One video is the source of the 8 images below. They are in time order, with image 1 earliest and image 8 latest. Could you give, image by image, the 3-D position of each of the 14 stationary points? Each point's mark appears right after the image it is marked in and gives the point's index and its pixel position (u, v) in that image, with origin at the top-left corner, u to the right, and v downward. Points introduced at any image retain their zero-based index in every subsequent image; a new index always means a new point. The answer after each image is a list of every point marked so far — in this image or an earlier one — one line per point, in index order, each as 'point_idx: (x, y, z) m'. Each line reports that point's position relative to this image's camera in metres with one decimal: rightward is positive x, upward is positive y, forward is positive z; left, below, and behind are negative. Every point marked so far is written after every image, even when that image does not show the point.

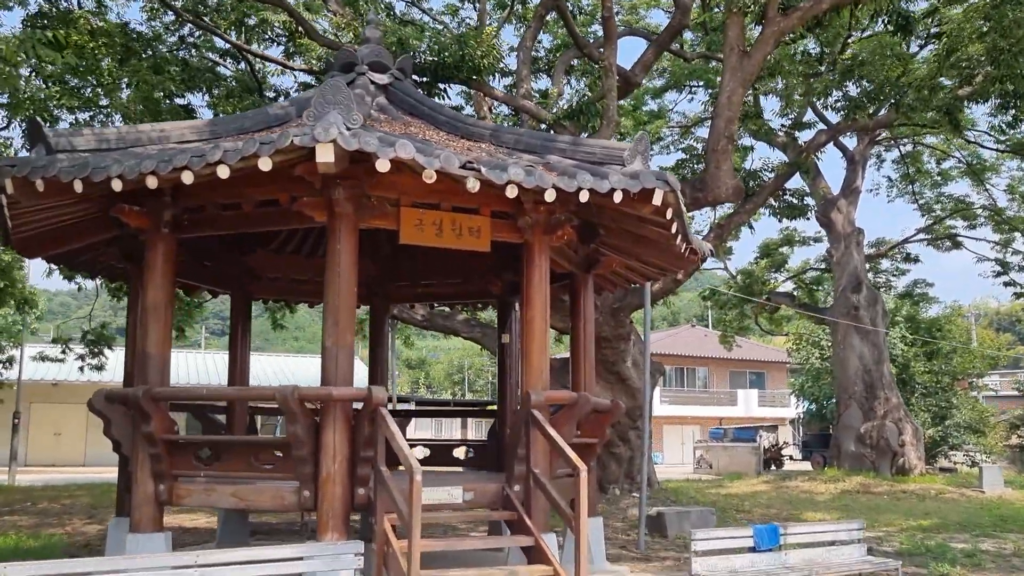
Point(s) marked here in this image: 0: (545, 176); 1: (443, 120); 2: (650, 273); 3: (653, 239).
0: (+0.2, +0.7, +5.7) m
1: (-0.5, +1.3, +7.2) m
2: (+1.3, +0.1, +8.7) m
3: (+1.1, +0.4, +7.3) m
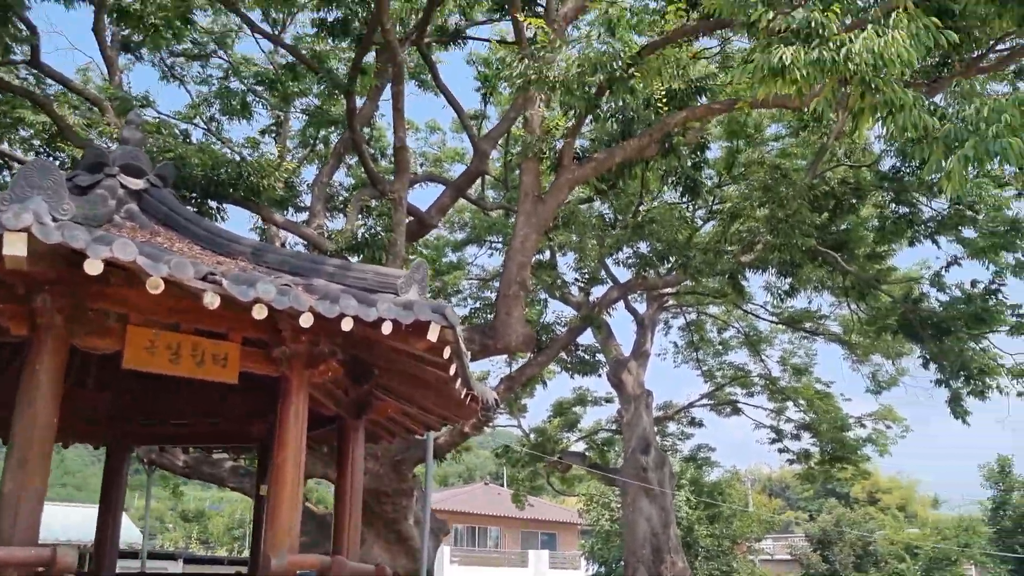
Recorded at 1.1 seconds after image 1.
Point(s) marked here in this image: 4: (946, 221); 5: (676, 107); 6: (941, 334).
0: (-1.1, -0.1, +4.9) m
1: (-2.1, +0.4, +6.4) m
2: (-0.7, -1.1, +7.9) m
3: (-0.6, -0.6, +6.6) m
4: (+5.7, +0.9, +12.3) m
5: (+1.7, +1.9, +9.6) m
6: (+5.8, -0.6, +12.6) m
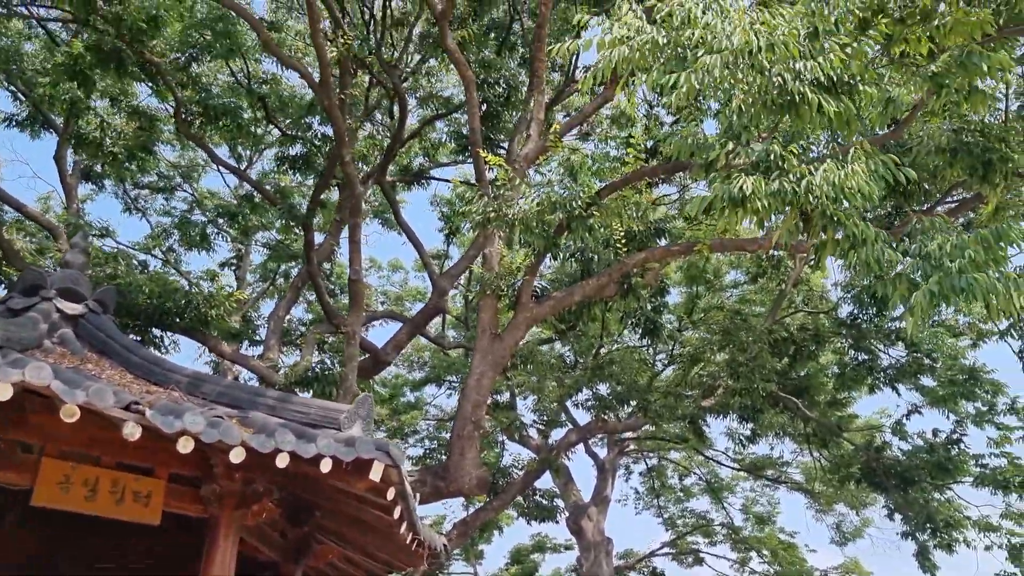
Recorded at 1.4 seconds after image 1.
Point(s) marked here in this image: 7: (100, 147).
0: (-1.4, -0.7, +4.6) m
1: (-2.4, -0.5, +6.0) m
2: (-1.1, -2.2, +7.4) m
3: (-0.9, -1.5, +6.1) m
4: (+5.1, -1.0, +12.2) m
5: (+1.3, +0.4, +9.6) m
6: (+5.2, -2.6, +12.3) m
7: (-5.0, +1.7, +11.3) m
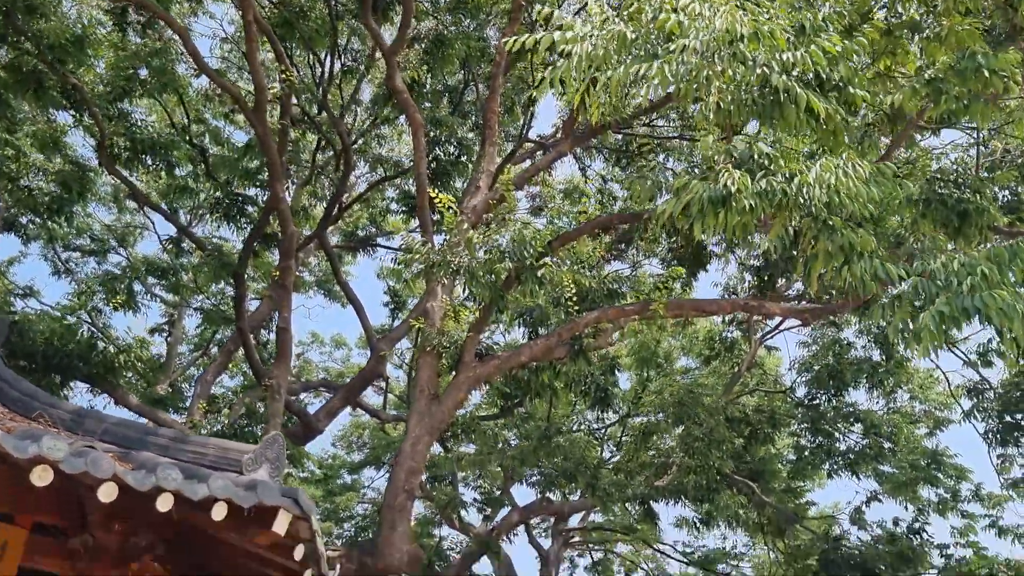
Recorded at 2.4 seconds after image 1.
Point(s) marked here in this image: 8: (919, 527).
0: (-1.6, -0.7, +3.8) m
1: (-2.8, -0.6, +5.2) m
2: (-1.6, -2.5, +6.5) m
3: (-1.3, -1.7, +5.3) m
4: (+4.4, -2.1, +11.7) m
5: (+0.7, -0.2, +9.0) m
6: (+4.4, -3.6, +11.6) m
7: (-5.5, +1.1, +10.5) m
8: (+4.9, -2.8, +11.1) m
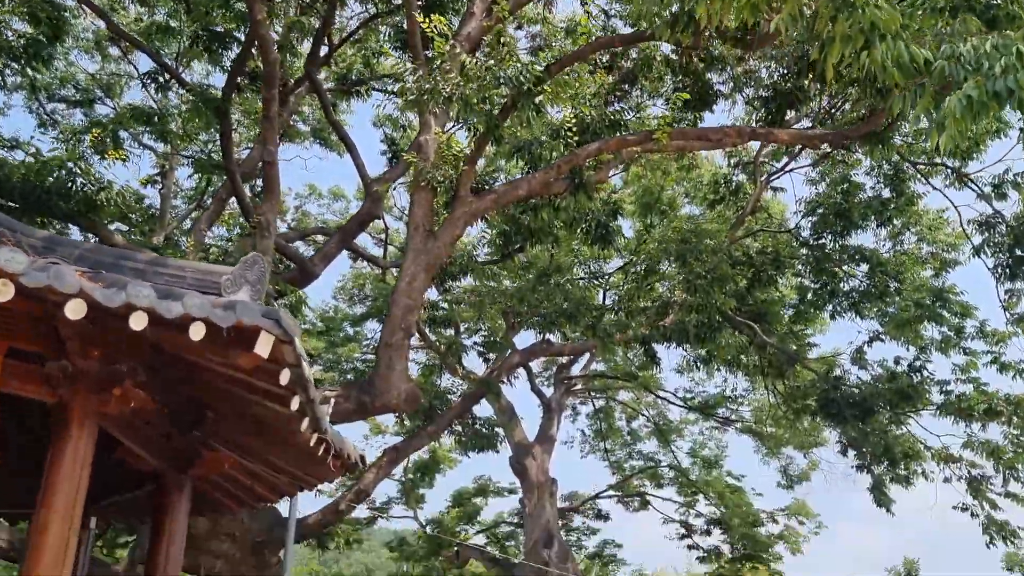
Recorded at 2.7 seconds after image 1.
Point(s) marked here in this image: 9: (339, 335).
0: (-1.7, 0.0, +3.6) m
1: (-2.8, +0.3, +5.0) m
2: (-1.6, -1.4, +6.5) m
3: (-1.3, -0.7, +5.2) m
4: (+4.4, -0.1, +11.6) m
5: (+0.7, +1.4, +8.6) m
6: (+4.4, -1.6, +11.7) m
7: (-5.6, +2.8, +10.0) m
8: (+4.9, -0.9, +11.1) m
9: (-3.5, -0.9, +19.3) m
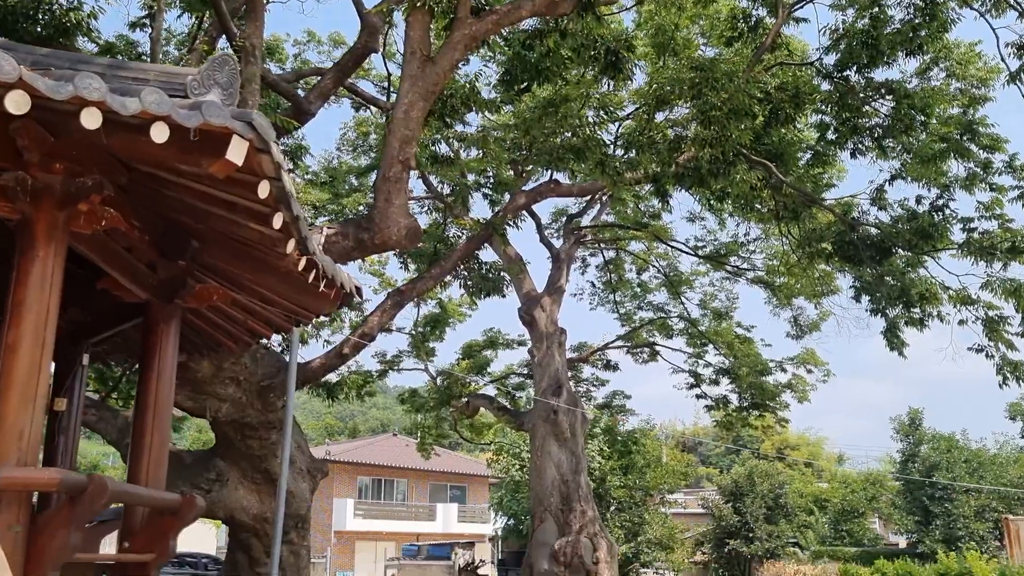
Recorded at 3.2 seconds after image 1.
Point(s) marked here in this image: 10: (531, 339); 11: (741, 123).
0: (-1.7, +0.8, +3.2) m
1: (-2.8, +1.3, +4.5) m
2: (-1.6, -0.2, +6.3) m
3: (-1.3, +0.2, +4.9) m
4: (+4.5, +1.9, +11.0) m
5: (+0.7, +2.8, +8.0) m
6: (+4.5, +0.4, +11.4) m
7: (-5.6, +4.4, +9.1) m
8: (+4.9, +1.0, +10.7) m
9: (-3.4, +2.1, +18.9) m
10: (+0.4, -1.1, +19.7) m
11: (+2.4, +1.7, +9.9) m
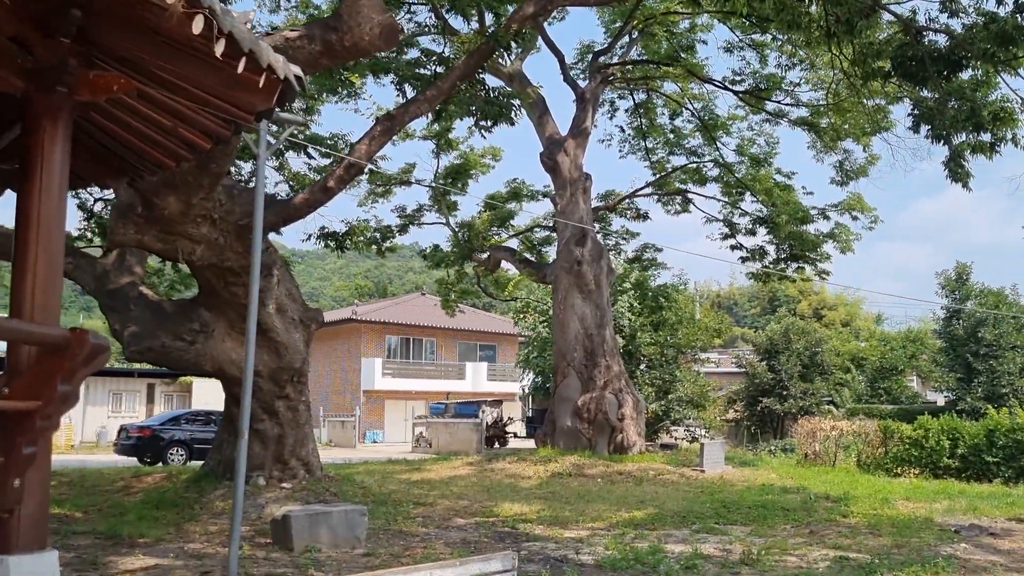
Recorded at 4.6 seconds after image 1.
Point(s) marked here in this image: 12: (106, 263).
0: (-1.9, +1.4, +1.9) m
1: (-3.0, +2.1, +3.2) m
2: (-1.6, +0.9, +5.1) m
3: (-1.5, +1.1, +3.6) m
4: (+4.5, +3.7, +9.2) m
5: (+0.7, +4.1, +6.2) m
6: (+4.6, +2.3, +9.8) m
7: (-5.6, +5.9, +7.4) m
8: (+5.0, +2.7, +9.0) m
9: (-3.0, +5.0, +17.3) m
10: (+0.9, +2.0, +18.4) m
11: (+2.4, +3.3, +8.2) m
12: (-4.6, +0.3, +10.7) m
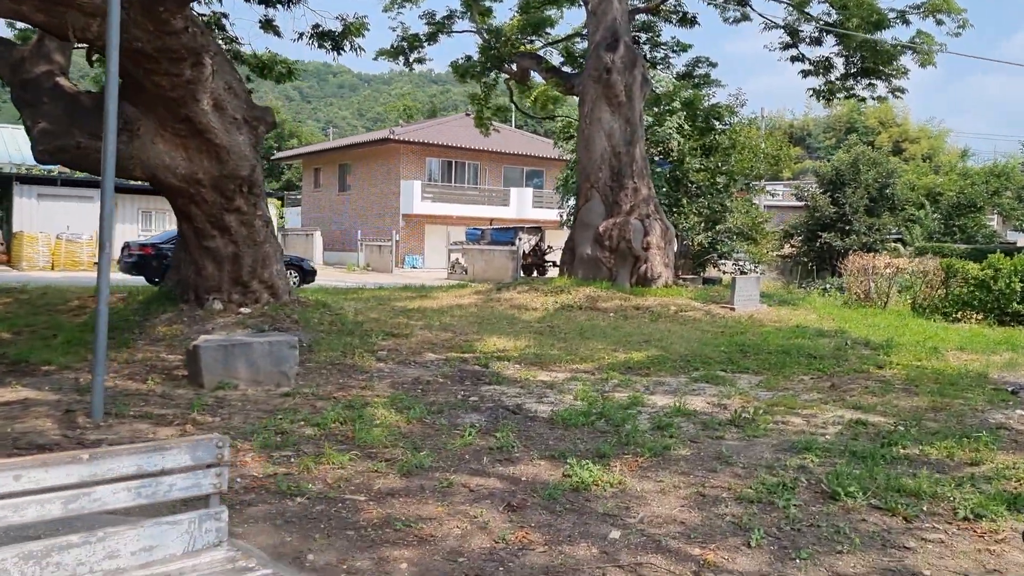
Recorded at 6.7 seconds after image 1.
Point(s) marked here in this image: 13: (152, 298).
0: (-2.7, +1.8, +0.1) m
1: (-3.7, +2.7, +1.4) m
2: (-2.2, +1.9, +3.3) m
3: (-2.1, +1.8, +1.9) m
4: (+4.3, +5.1, +6.5) m
5: (+0.2, +5.2, +3.7) m
6: (+4.4, +3.9, +7.3) m
7: (-5.9, +7.3, +5.0) m
8: (+4.7, +4.2, +6.4) m
9: (-2.6, +8.1, +14.7) m
10: (+1.3, +5.2, +16.0) m
11: (+2.2, +4.7, +5.7) m
12: (-4.8, +2.3, +9.2) m
13: (-4.0, -0.1, +10.4) m
